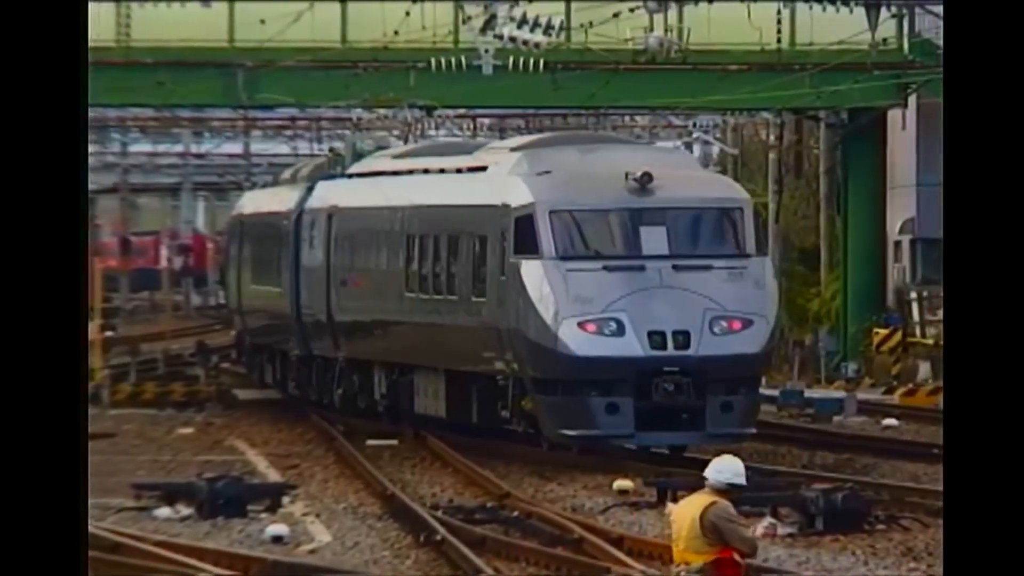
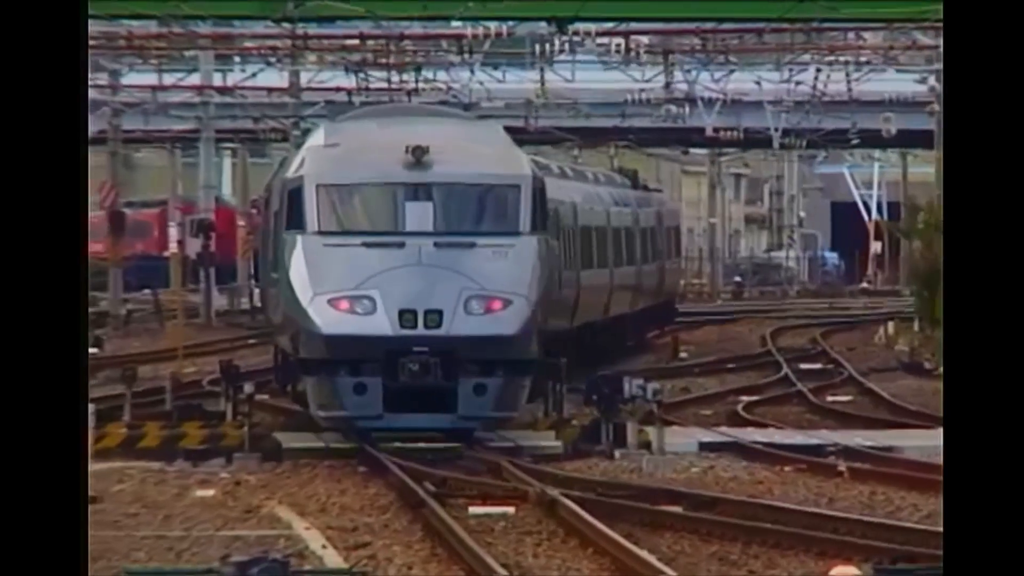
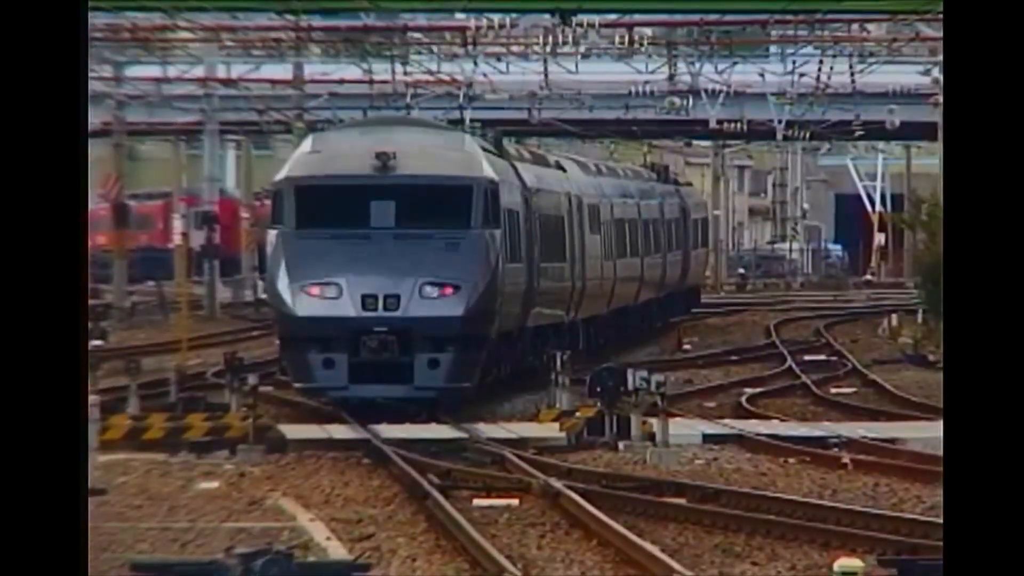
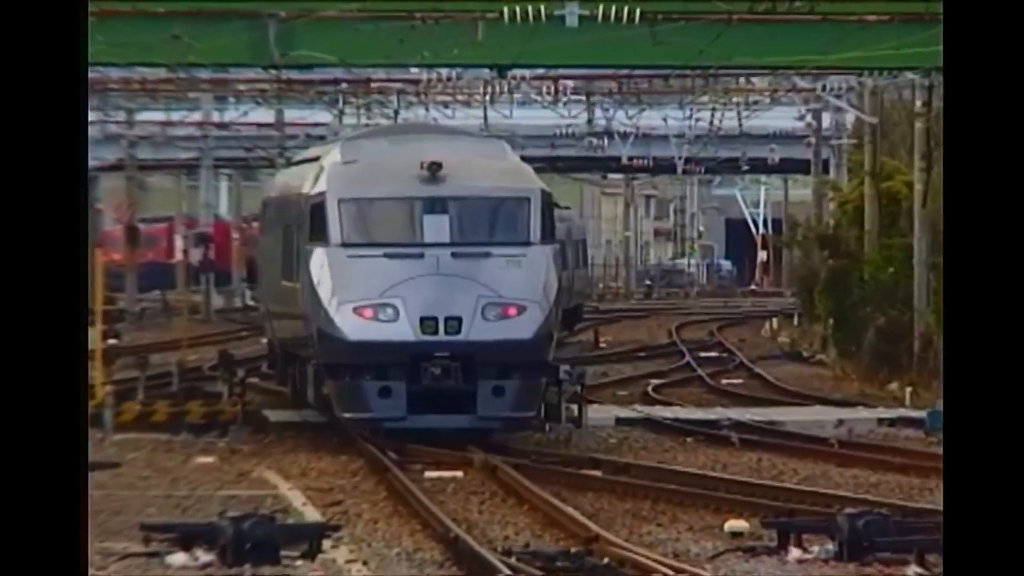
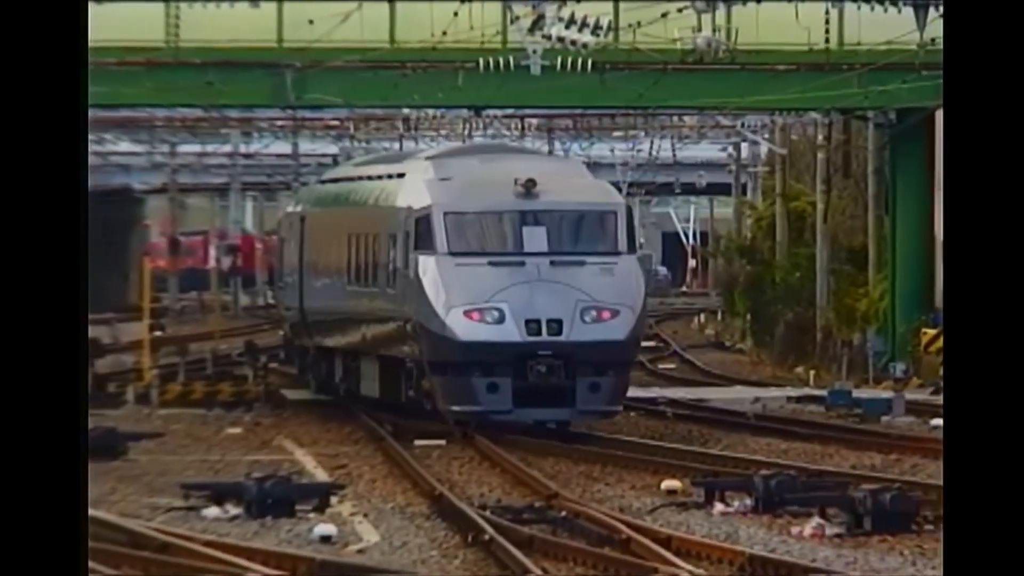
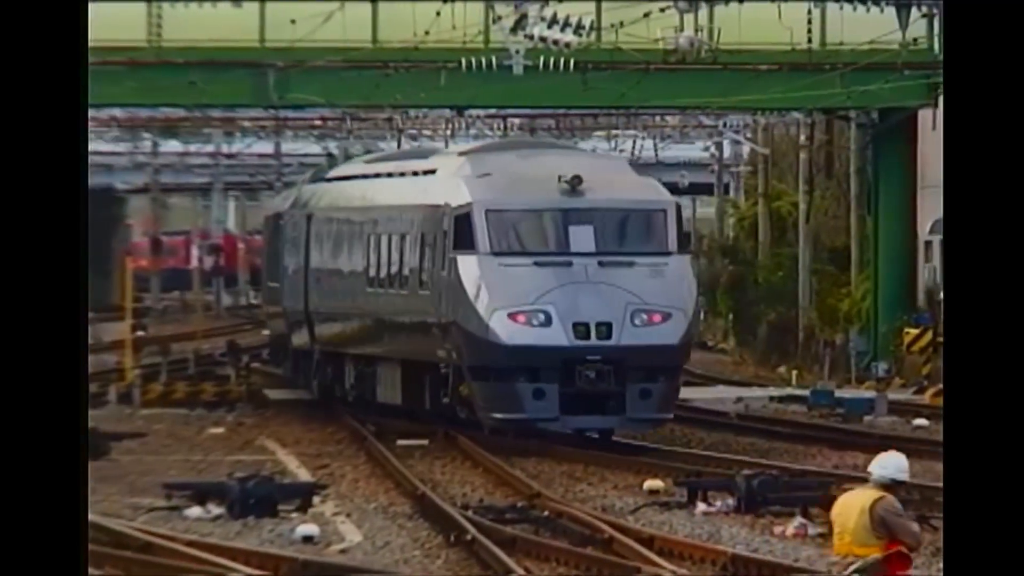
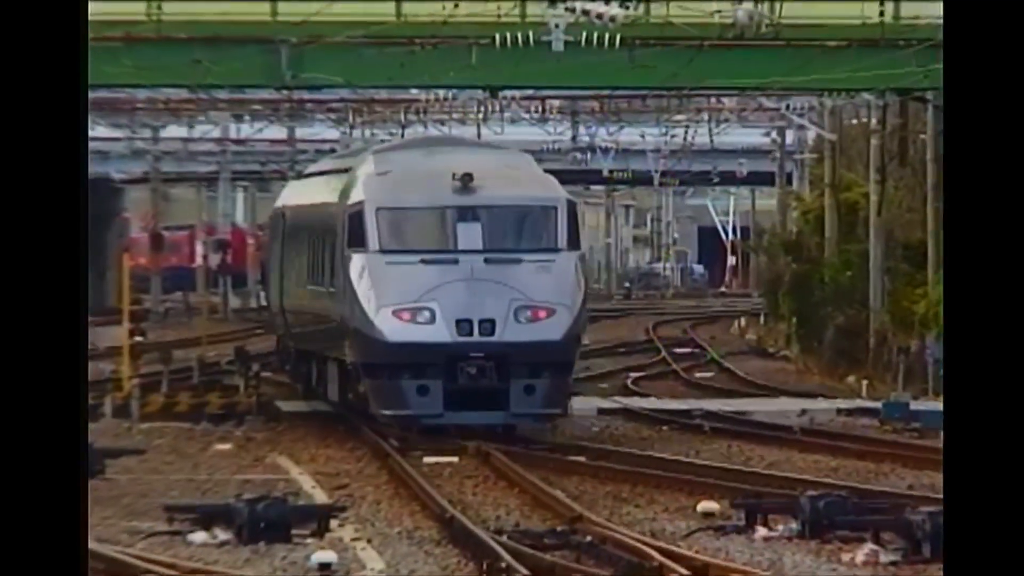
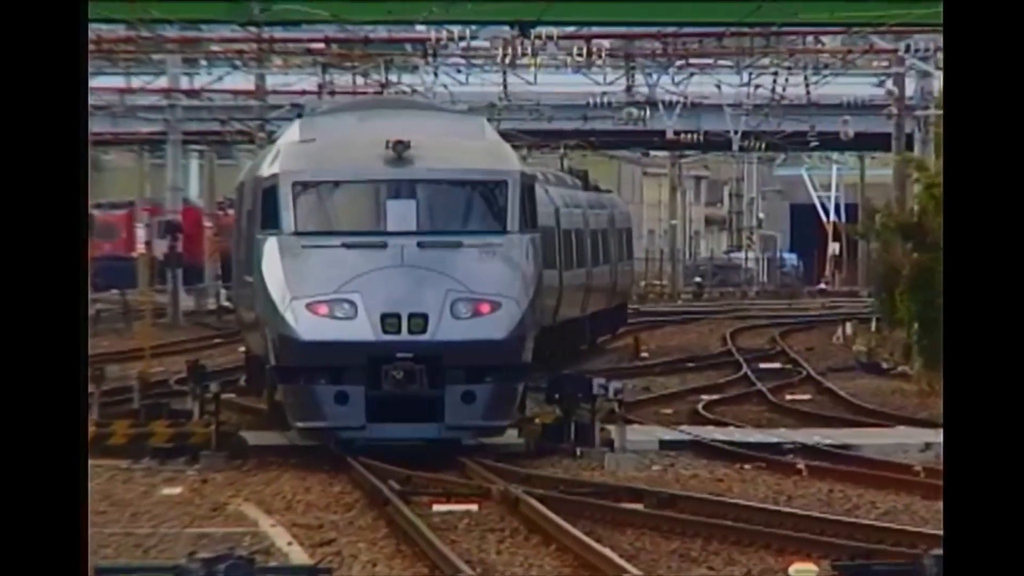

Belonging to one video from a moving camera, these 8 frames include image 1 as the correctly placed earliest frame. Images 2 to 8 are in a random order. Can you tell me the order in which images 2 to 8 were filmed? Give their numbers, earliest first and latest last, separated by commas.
6, 5, 7, 4, 8, 2, 3
